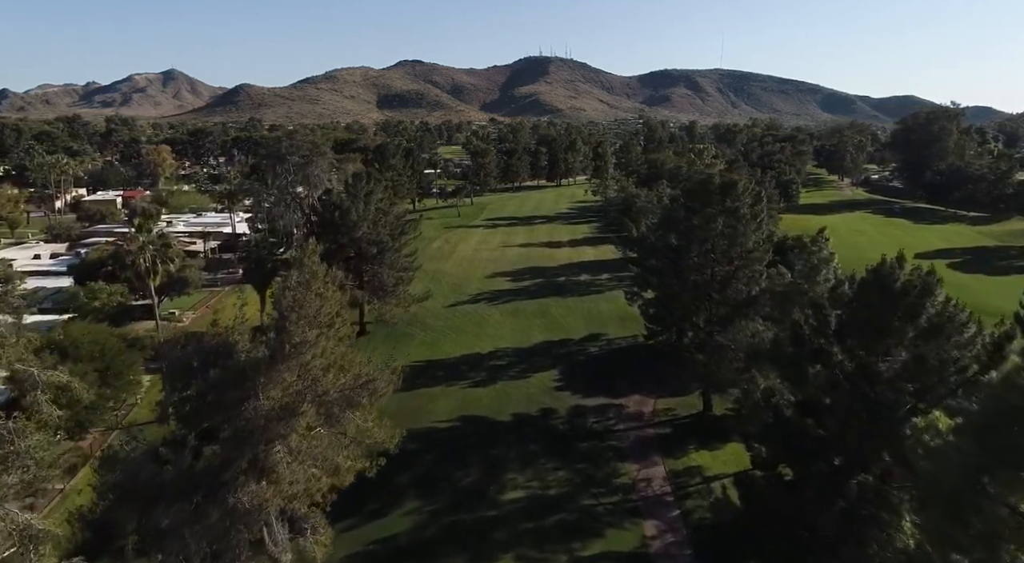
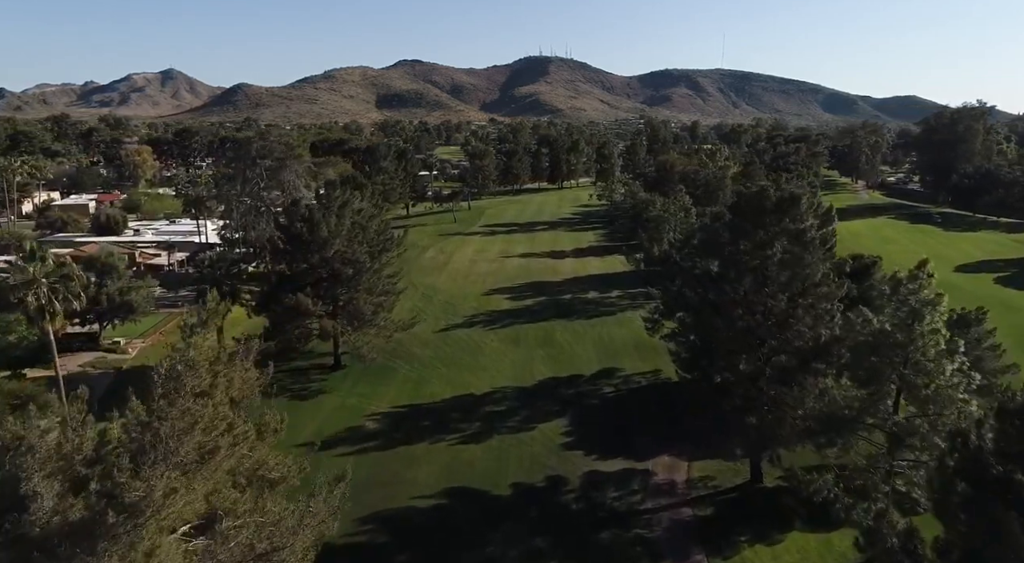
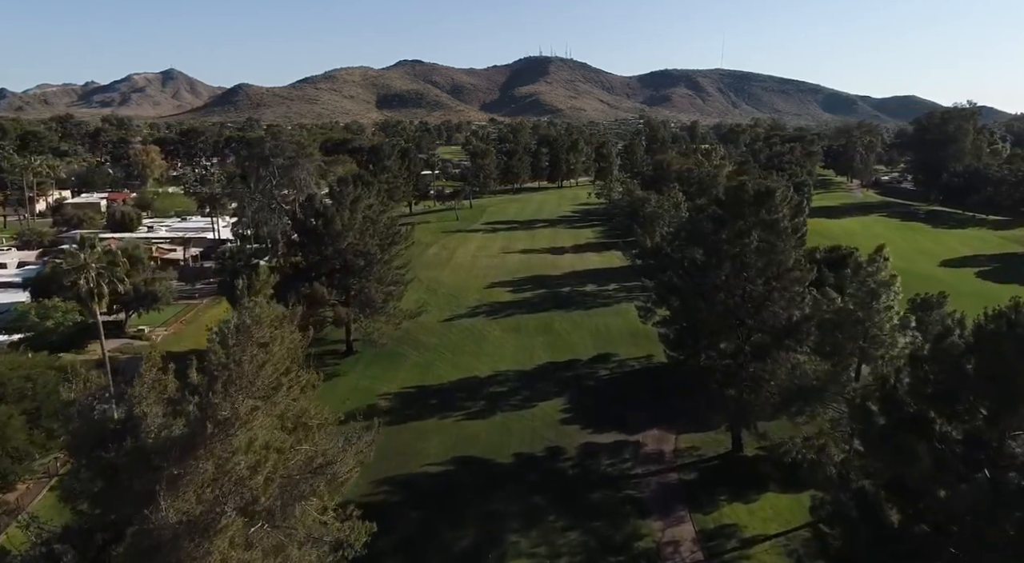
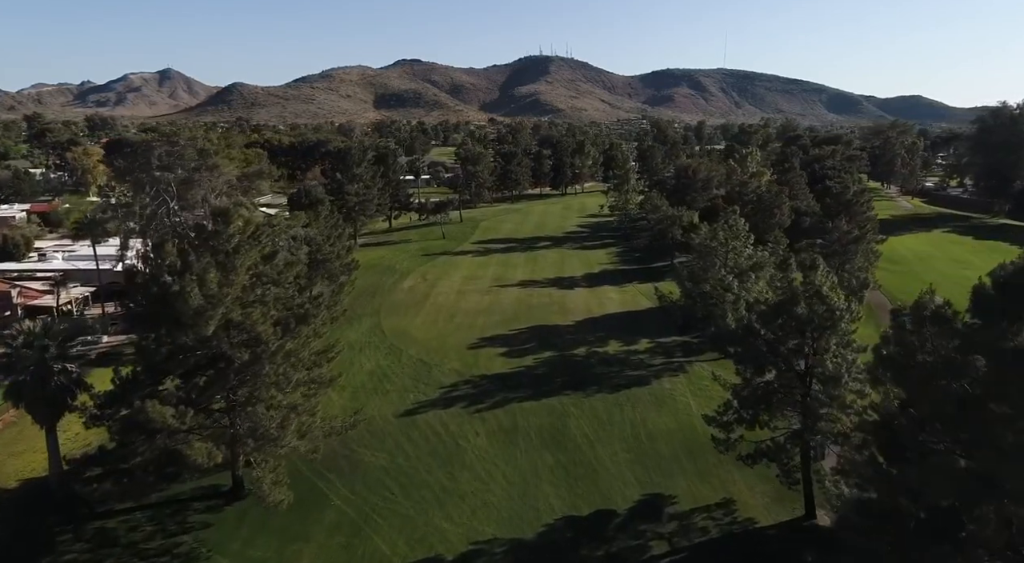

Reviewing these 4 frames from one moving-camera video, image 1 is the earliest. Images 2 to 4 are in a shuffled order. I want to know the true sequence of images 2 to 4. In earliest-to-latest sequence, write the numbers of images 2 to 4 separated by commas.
3, 2, 4
